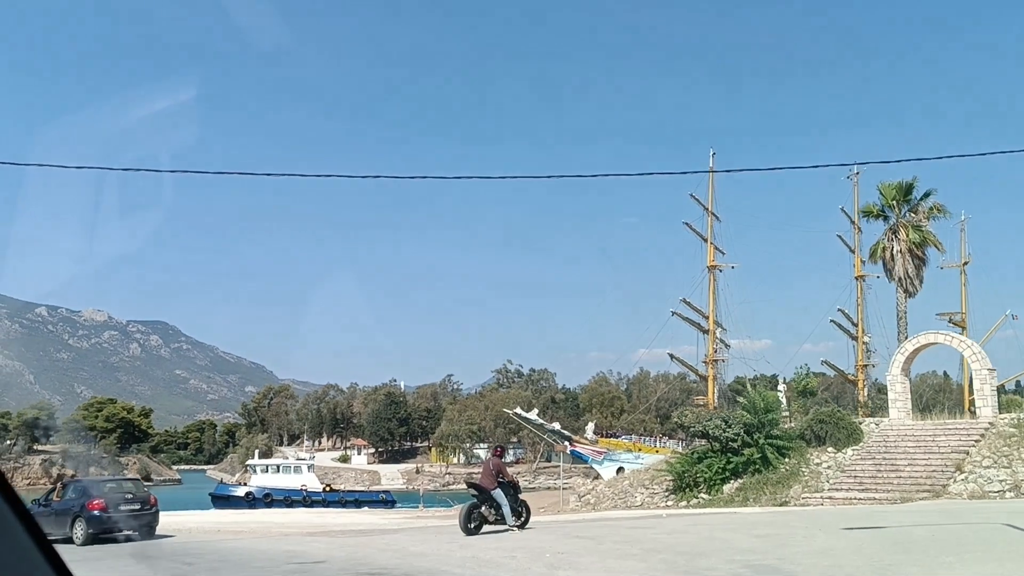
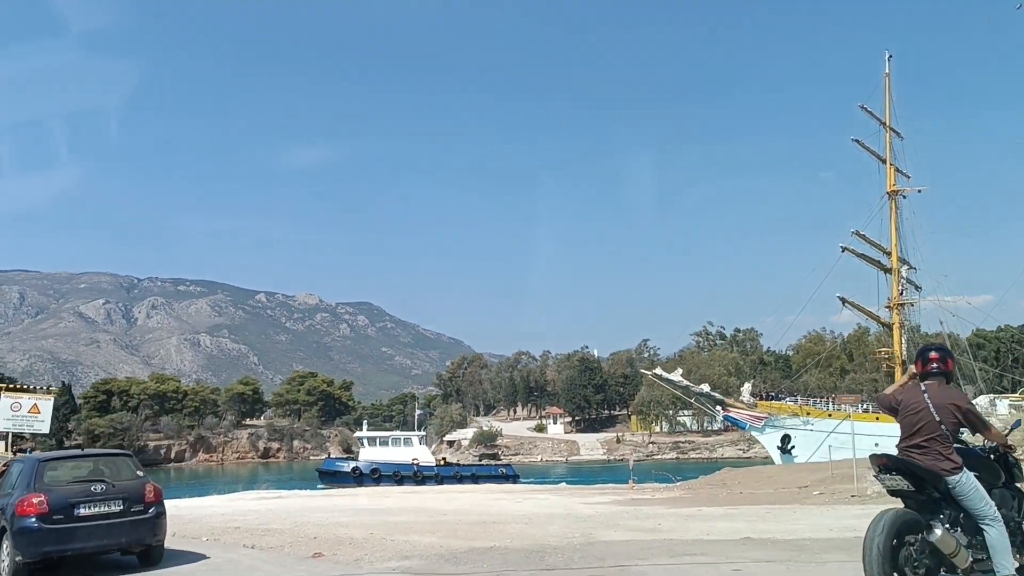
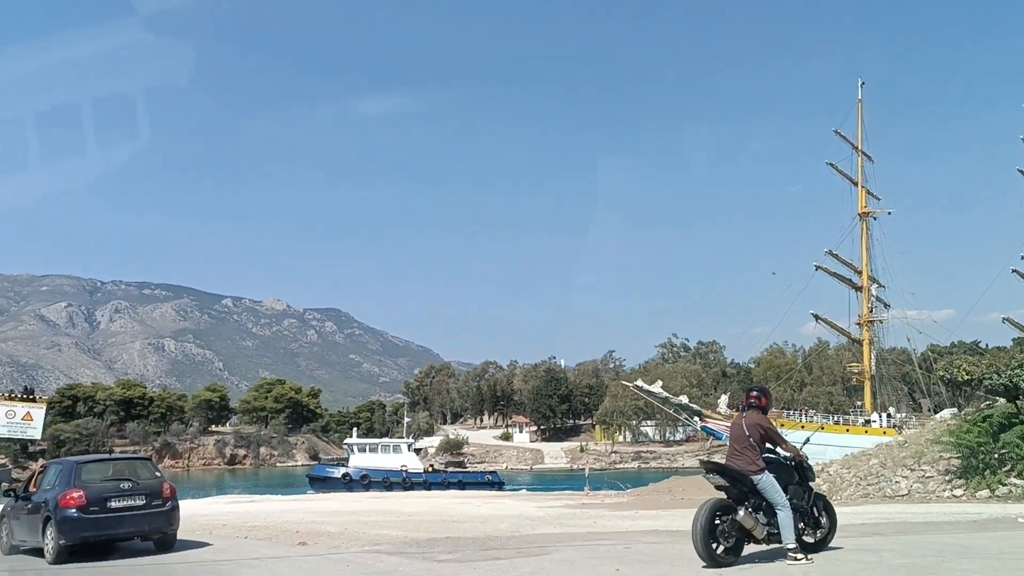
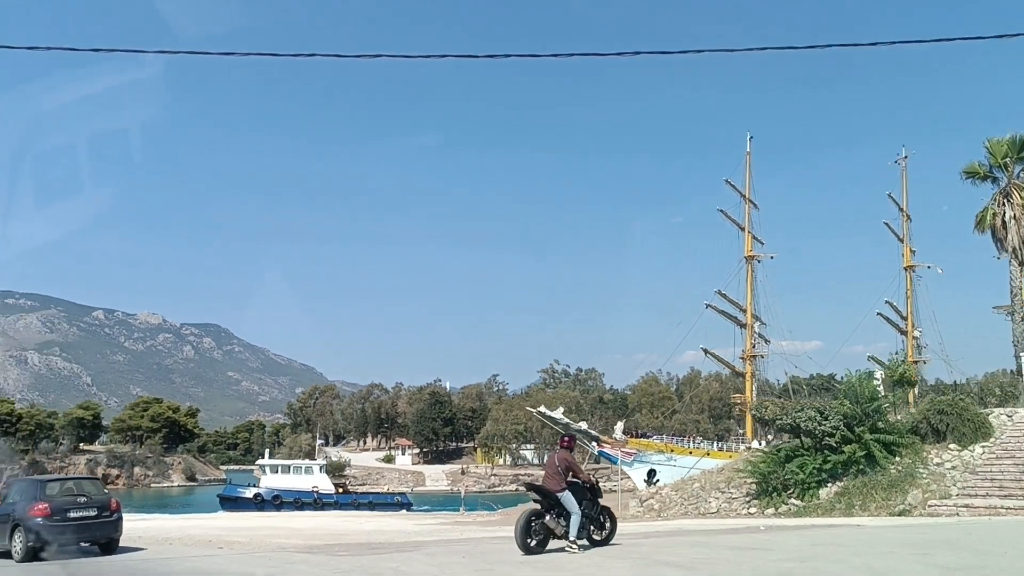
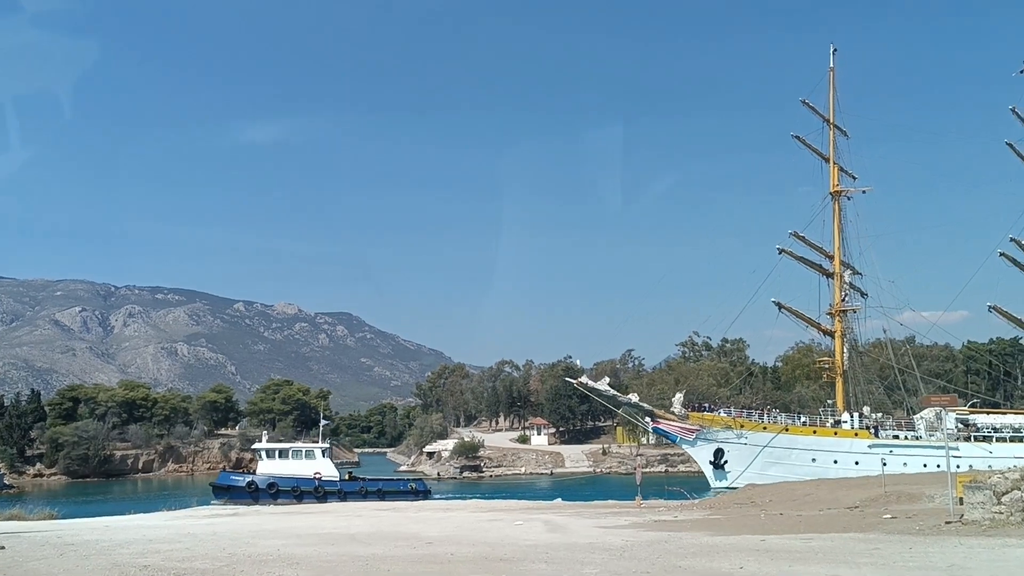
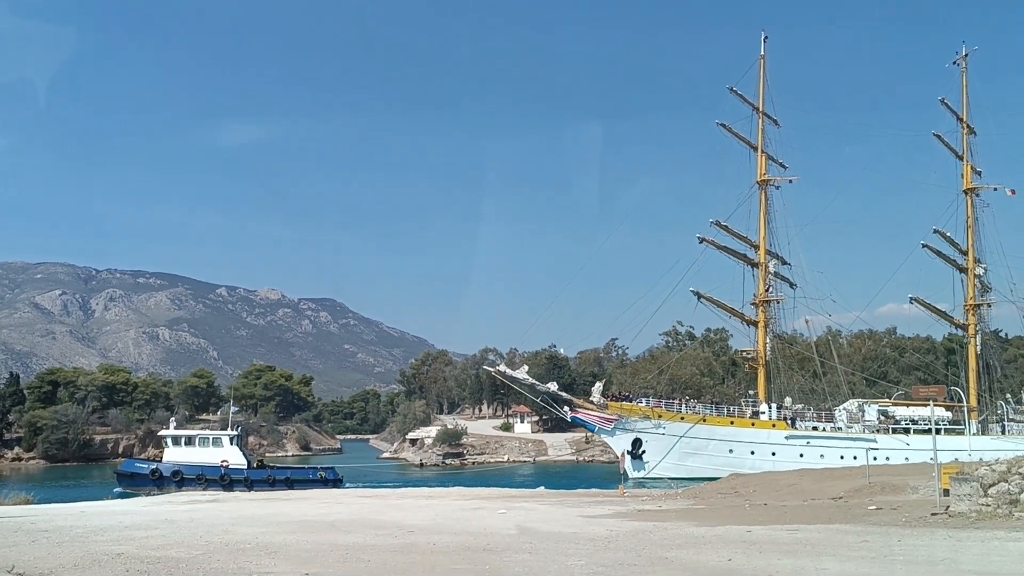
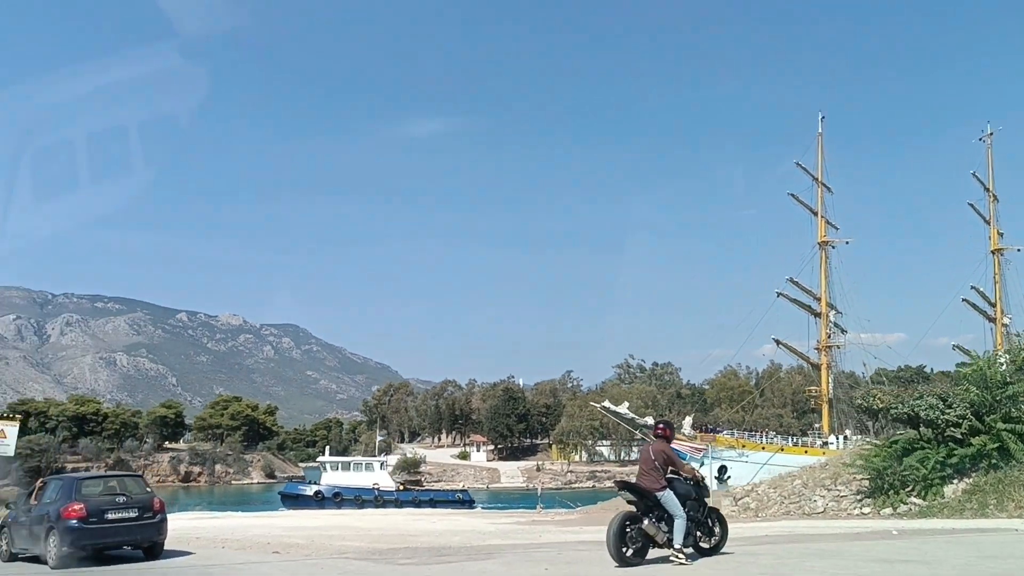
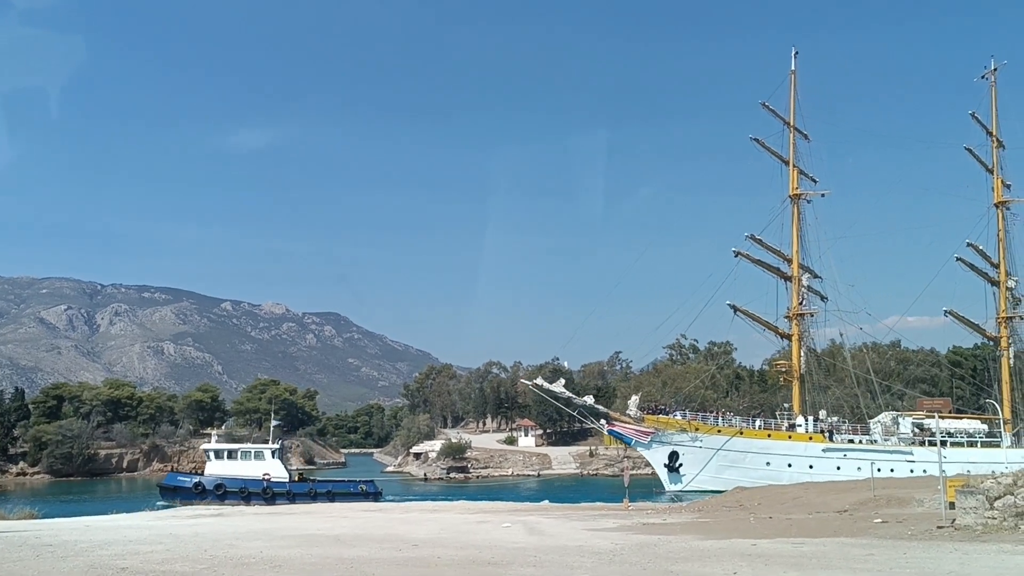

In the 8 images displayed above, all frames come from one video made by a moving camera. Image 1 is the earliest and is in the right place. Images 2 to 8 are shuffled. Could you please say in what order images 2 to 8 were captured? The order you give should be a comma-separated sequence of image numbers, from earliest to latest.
4, 7, 3, 2, 5, 8, 6
